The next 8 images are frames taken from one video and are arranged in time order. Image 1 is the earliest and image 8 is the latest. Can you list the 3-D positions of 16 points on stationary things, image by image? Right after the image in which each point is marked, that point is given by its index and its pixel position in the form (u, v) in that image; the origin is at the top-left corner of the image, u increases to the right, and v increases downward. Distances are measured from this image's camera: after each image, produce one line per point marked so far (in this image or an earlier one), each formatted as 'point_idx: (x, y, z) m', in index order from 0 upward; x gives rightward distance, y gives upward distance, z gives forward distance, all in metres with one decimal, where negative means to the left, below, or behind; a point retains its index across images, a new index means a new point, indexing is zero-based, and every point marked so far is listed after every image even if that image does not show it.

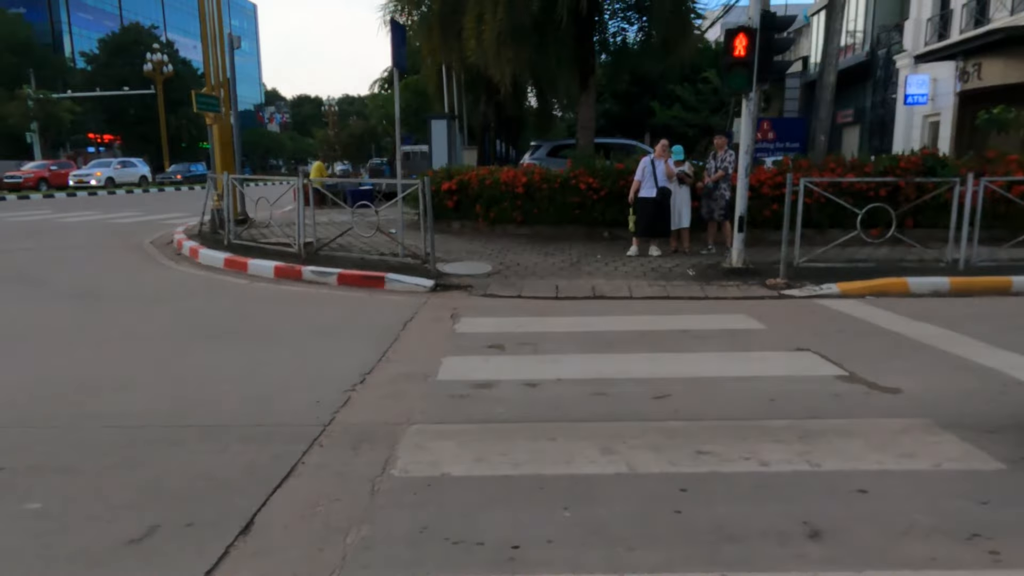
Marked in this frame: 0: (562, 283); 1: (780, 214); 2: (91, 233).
0: (+0.6, +0.1, +8.5) m
1: (+4.3, +1.2, +10.7) m
2: (-9.4, +1.2, +15.0) m
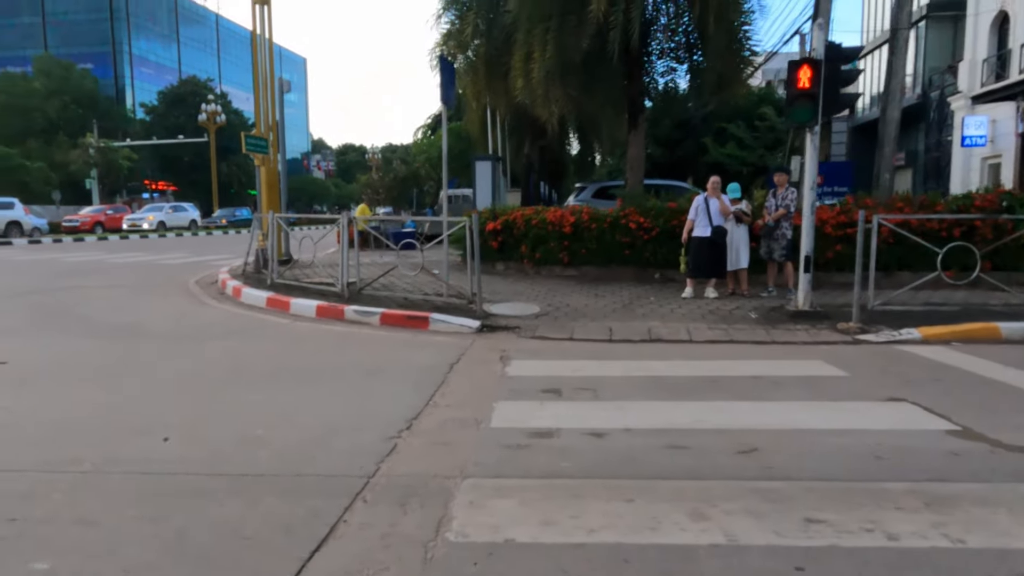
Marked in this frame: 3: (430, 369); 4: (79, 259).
0: (+1.2, -0.4, +8.0) m
1: (+5.0, +0.5, +10.1) m
2: (-8.4, +0.3, +15.1) m
3: (-0.7, -0.7, +5.9) m
4: (-12.9, +0.8, +19.7) m
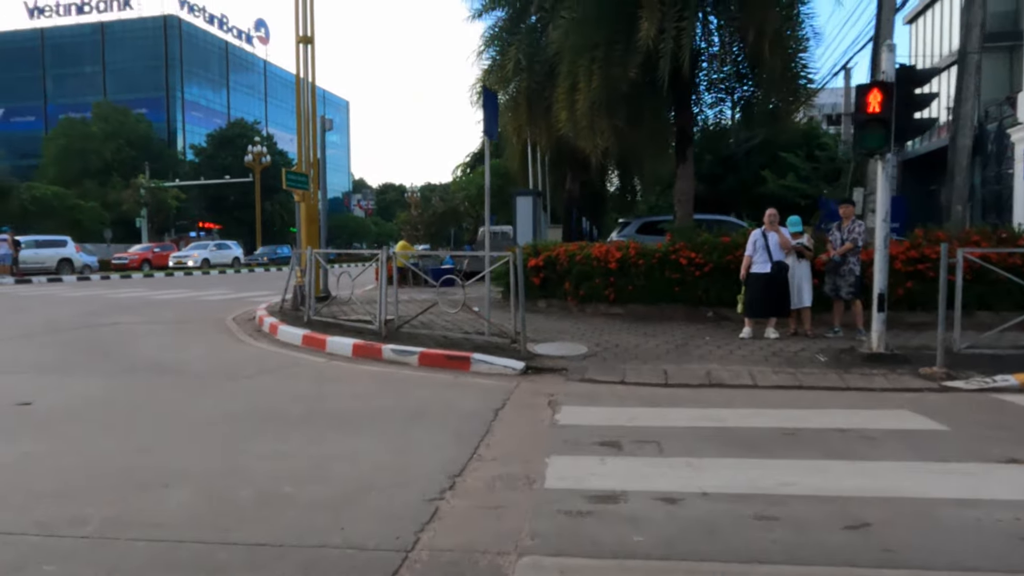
0: (+1.8, -0.9, +7.4) m
1: (+5.6, -0.1, +9.3) m
2: (-7.5, -0.5, +15.1) m
3: (-0.3, -1.0, +5.4) m
4: (-11.7, -0.2, +20.0) m
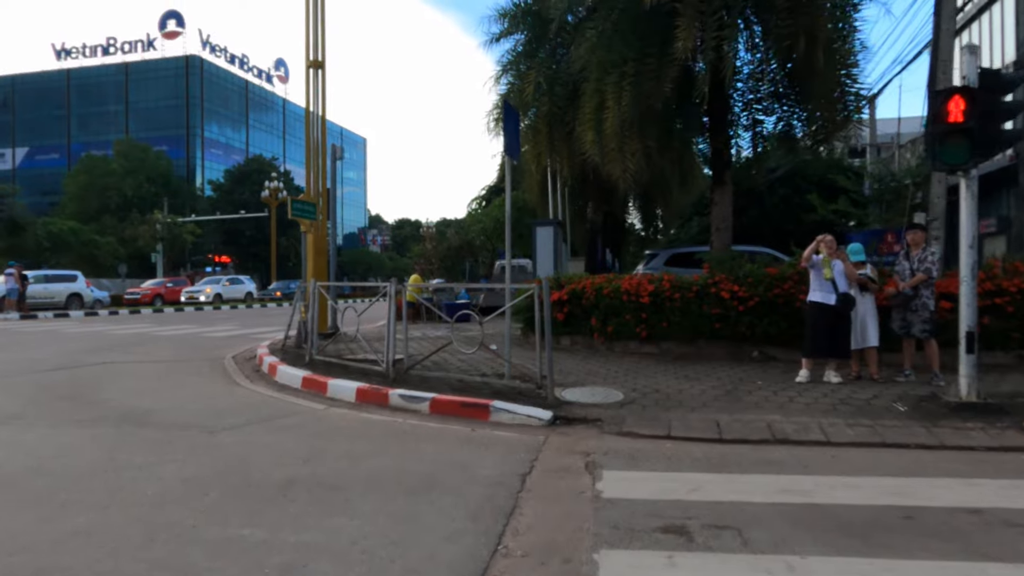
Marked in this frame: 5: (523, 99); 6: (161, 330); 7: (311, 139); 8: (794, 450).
0: (+2.0, -1.2, +6.4) m
1: (+5.9, -0.5, +8.2) m
2: (-7.1, -1.2, +14.2) m
3: (-0.1, -1.3, +4.4) m
4: (-11.1, -1.3, +19.2) m
5: (+0.2, +3.8, +13.5) m
6: (-10.4, -1.2, +19.8) m
7: (-4.2, +3.0, +13.8) m
8: (+2.3, -1.3, +5.5) m
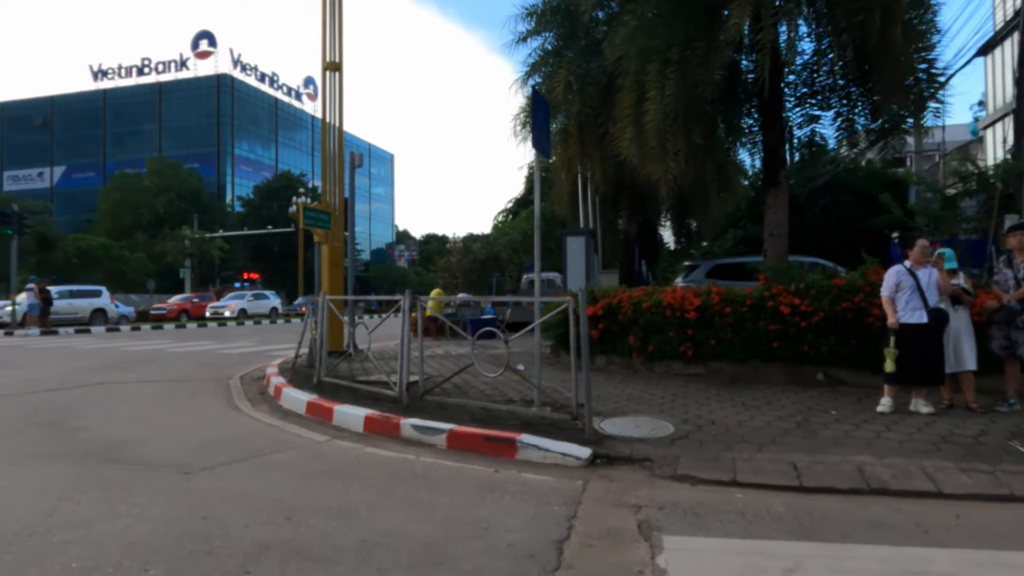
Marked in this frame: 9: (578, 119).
0: (+2.2, -1.3, +5.3) m
1: (+6.2, -0.6, +6.9) m
2: (-6.5, -1.5, +13.5) m
3: (+0.1, -1.3, +3.4) m
4: (-10.4, -1.7, +18.6) m
5: (+0.8, +3.6, +12.6) m
6: (-9.6, -1.7, +19.2) m
7: (-3.6, +2.7, +13.0) m
8: (+2.5, -1.4, +4.3) m
9: (+1.3, +3.2, +12.8) m
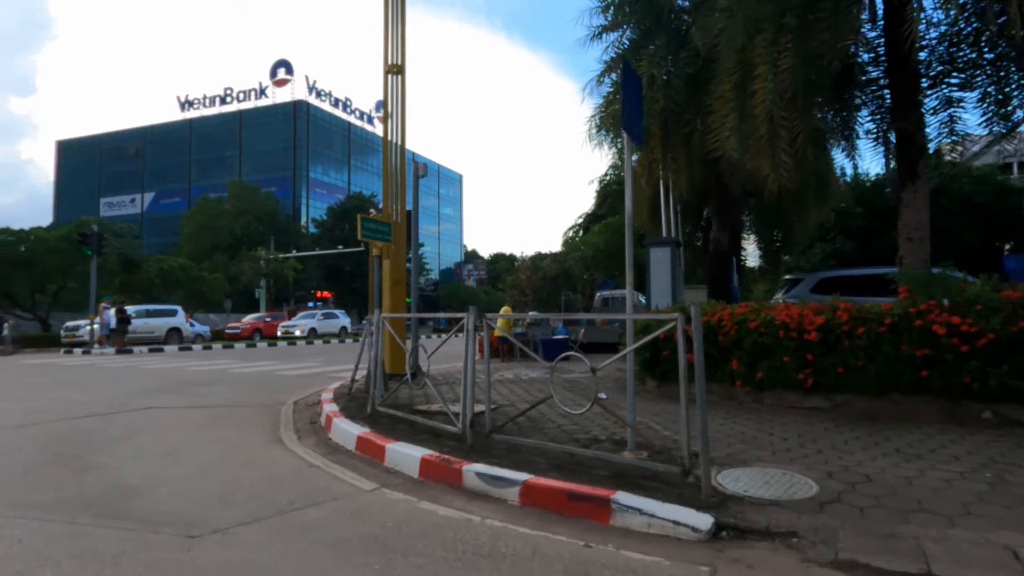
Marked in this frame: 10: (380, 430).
0: (+2.8, -1.4, +3.7) m
1: (+6.9, -0.7, +5.0) m
2: (-5.1, -1.9, +12.8) m
3: (+0.4, -1.4, +2.1) m
4: (-8.4, -2.2, +18.3) m
5: (+2.1, +3.3, +11.3) m
6: (-7.6, -2.2, +18.8) m
7: (-2.3, +2.4, +12.2) m
8: (+3.0, -1.4, +2.8) m
9: (+2.6, +3.0, +11.5) m
10: (-1.4, -1.5, +7.1) m
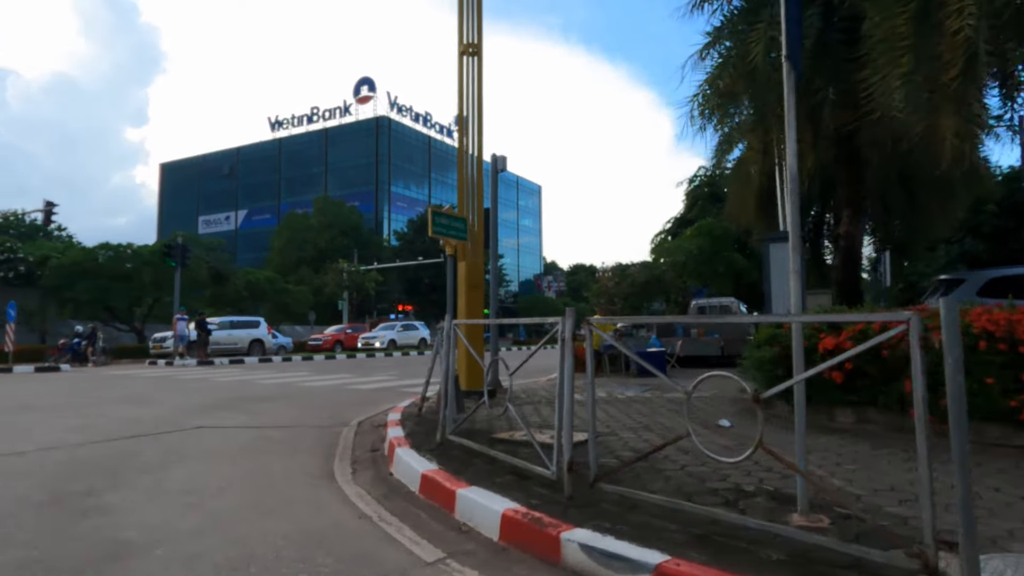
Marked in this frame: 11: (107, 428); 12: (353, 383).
0: (+3.3, -1.3, +1.8) m
1: (+7.5, -0.6, +2.6) m
2: (-3.5, -2.0, +11.7) m
3: (+0.7, -1.3, +0.4) m
4: (-6.1, -2.4, +17.6) m
5: (+3.4, +3.2, +9.5) m
6: (-5.3, -2.5, +18.0) m
7: (-0.8, +2.3, +10.9) m
8: (+3.3, -1.3, +0.9) m
9: (+3.9, +2.9, +9.6) m
10: (-0.5, -1.5, +5.6) m
11: (-5.3, -1.8, +8.7) m
12: (-4.0, -2.4, +16.8) m
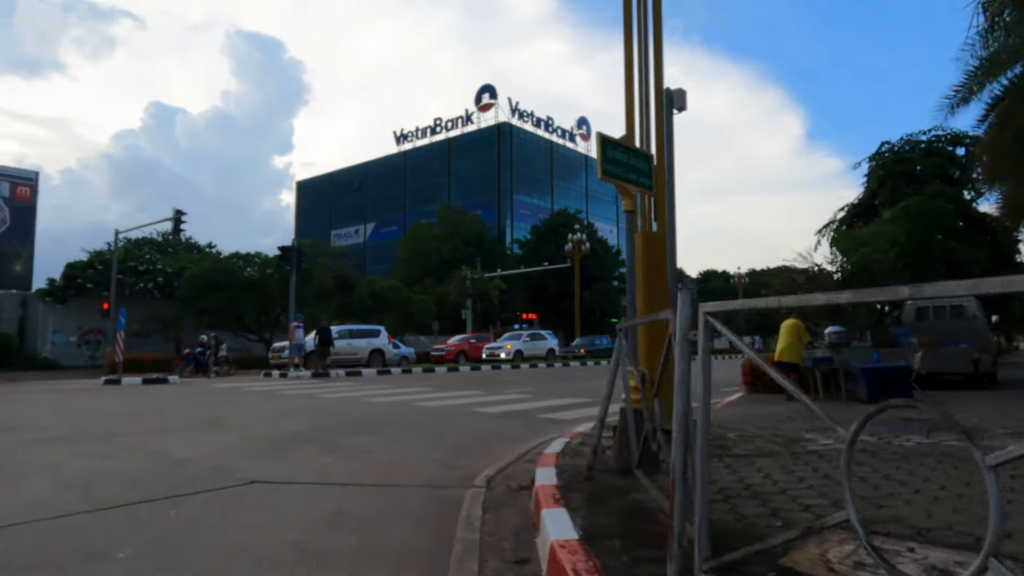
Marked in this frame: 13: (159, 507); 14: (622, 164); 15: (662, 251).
0: (+3.7, -1.0, -2.3) m
1: (+8.1, -0.2, -2.3) m
2: (-1.1, -1.9, +8.6) m
3: (+1.0, -0.9, -3.2) m
4: (-2.7, -2.5, +14.8) m
5: (+5.2, +3.5, +5.3) m
6: (-1.8, -2.5, +15.1) m
7: (+1.3, +2.5, +7.4) m
8: (+3.6, -1.0, -3.3) m
9: (+5.7, +3.2, +5.3) m
10: (+0.7, -1.2, +2.1) m
11: (-3.4, -1.7, +5.9) m
12: (-0.7, -2.3, +13.7) m
13: (-2.5, -1.6, +4.7) m
14: (+1.0, +1.1, +6.3) m
15: (+1.6, +0.4, +7.1) m
